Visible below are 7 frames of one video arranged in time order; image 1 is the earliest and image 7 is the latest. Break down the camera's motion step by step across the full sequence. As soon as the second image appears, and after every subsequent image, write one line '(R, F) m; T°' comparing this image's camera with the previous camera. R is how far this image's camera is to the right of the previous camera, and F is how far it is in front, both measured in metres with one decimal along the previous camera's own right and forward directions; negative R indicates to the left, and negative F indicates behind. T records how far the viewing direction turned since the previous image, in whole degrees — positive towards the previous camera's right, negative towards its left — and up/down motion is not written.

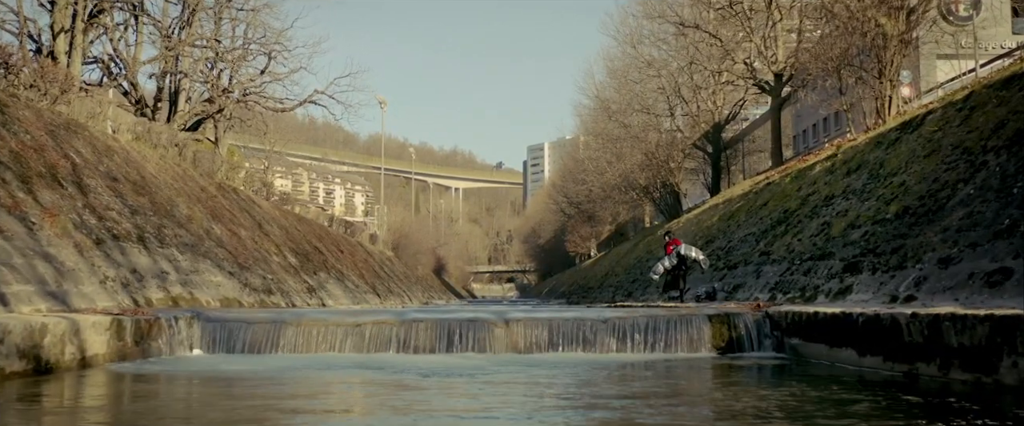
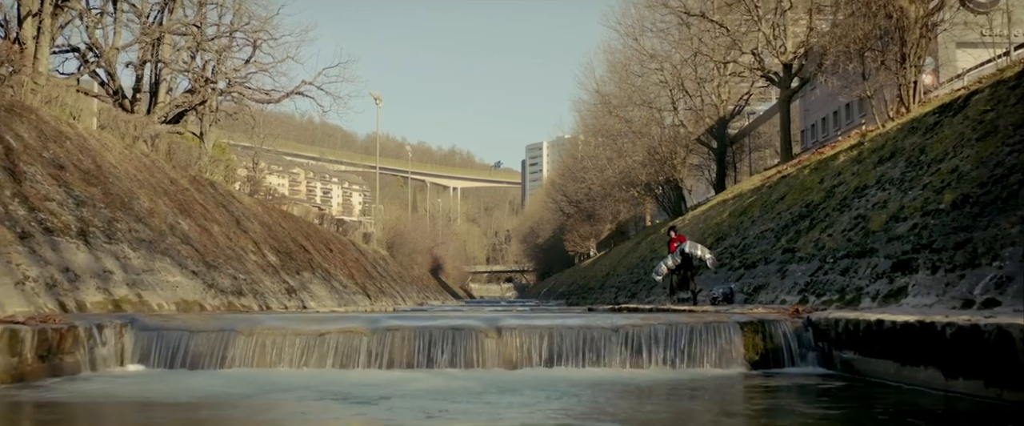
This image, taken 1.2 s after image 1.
(+0.1, +2.1) m; 0°
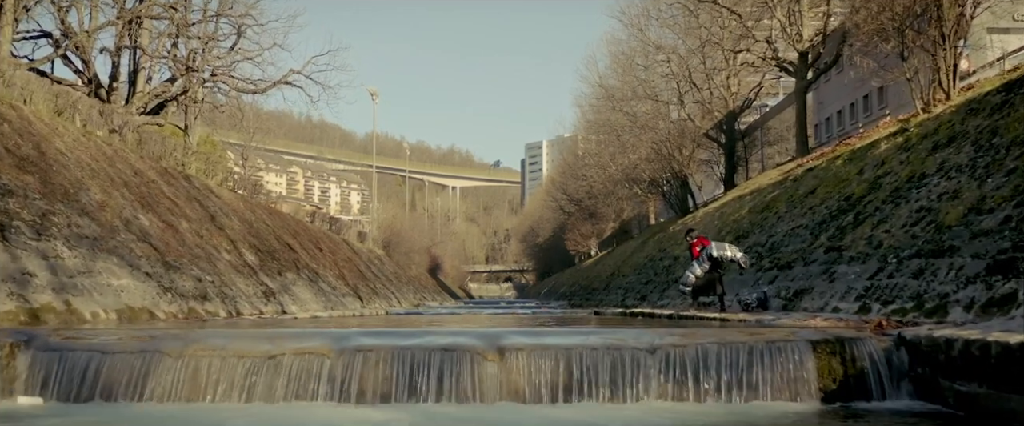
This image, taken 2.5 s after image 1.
(-0.1, +2.5) m; 0°
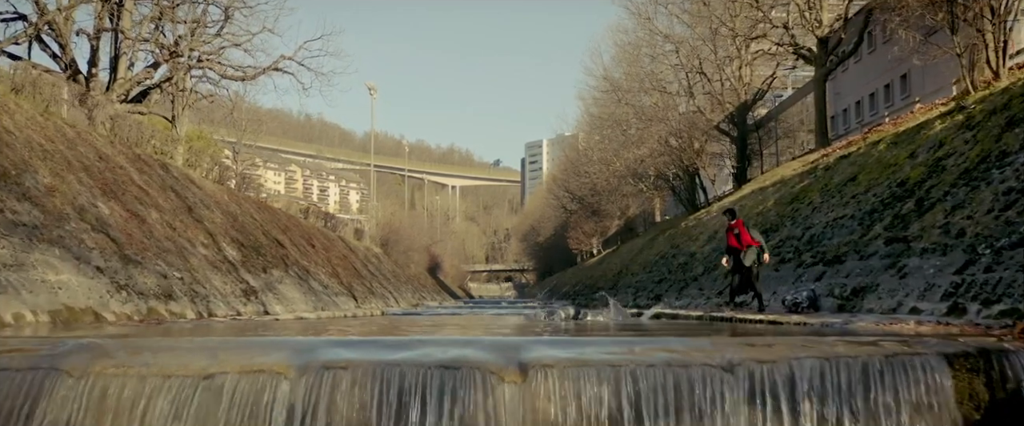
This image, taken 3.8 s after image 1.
(-0.2, +2.3) m; 0°
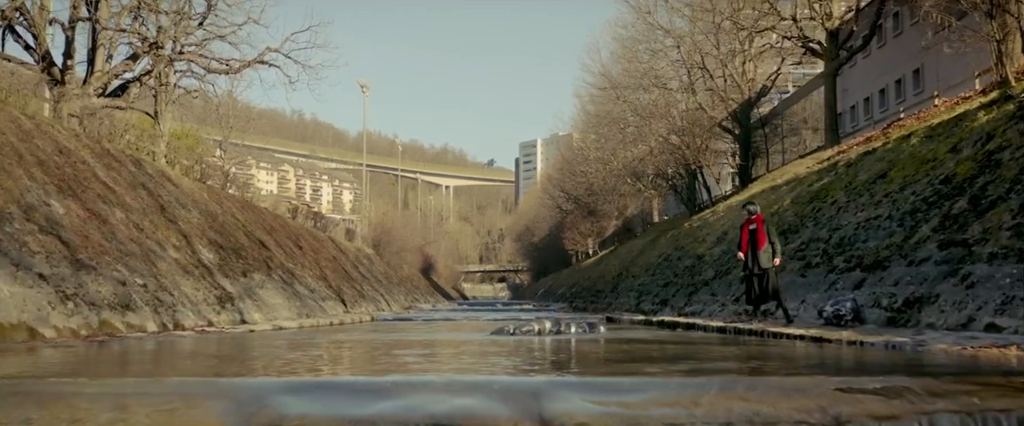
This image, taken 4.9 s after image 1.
(-0.1, +1.8) m; 0°
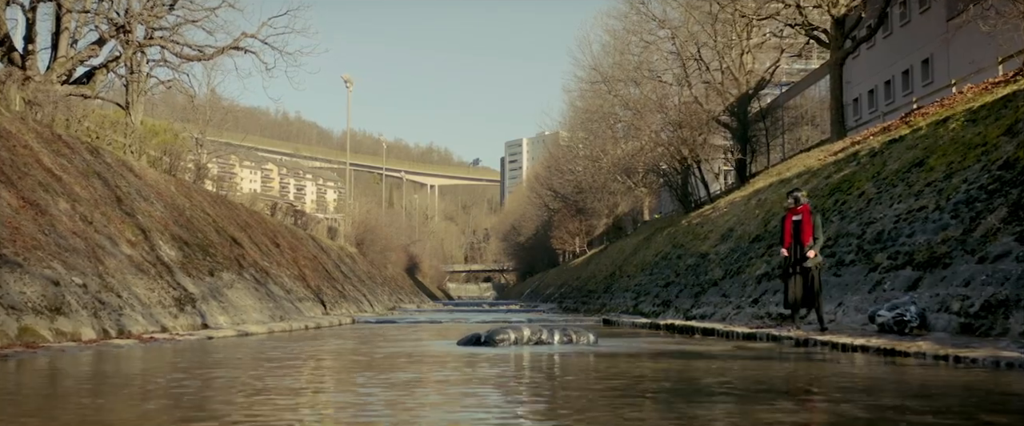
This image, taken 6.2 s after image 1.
(-0.2, +2.0) m; +1°
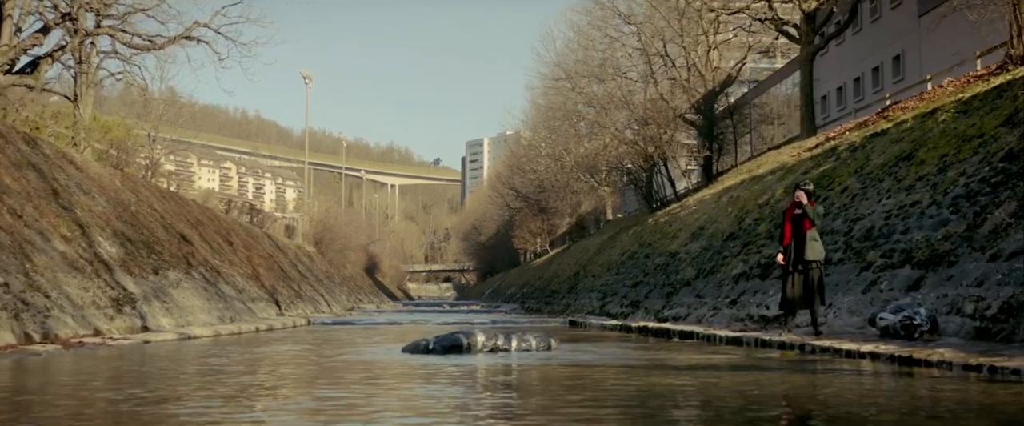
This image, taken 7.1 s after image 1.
(-0.1, +1.1) m; +2°
